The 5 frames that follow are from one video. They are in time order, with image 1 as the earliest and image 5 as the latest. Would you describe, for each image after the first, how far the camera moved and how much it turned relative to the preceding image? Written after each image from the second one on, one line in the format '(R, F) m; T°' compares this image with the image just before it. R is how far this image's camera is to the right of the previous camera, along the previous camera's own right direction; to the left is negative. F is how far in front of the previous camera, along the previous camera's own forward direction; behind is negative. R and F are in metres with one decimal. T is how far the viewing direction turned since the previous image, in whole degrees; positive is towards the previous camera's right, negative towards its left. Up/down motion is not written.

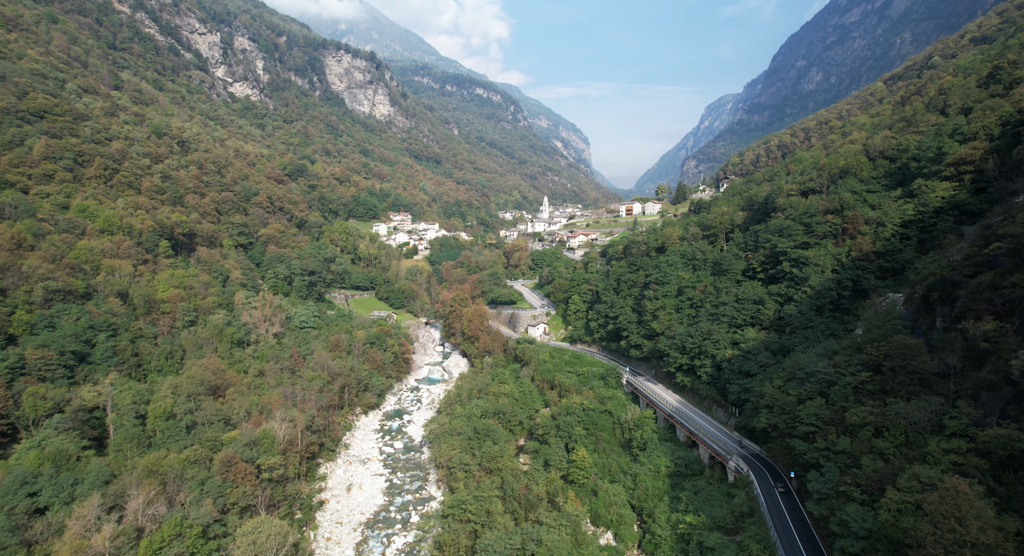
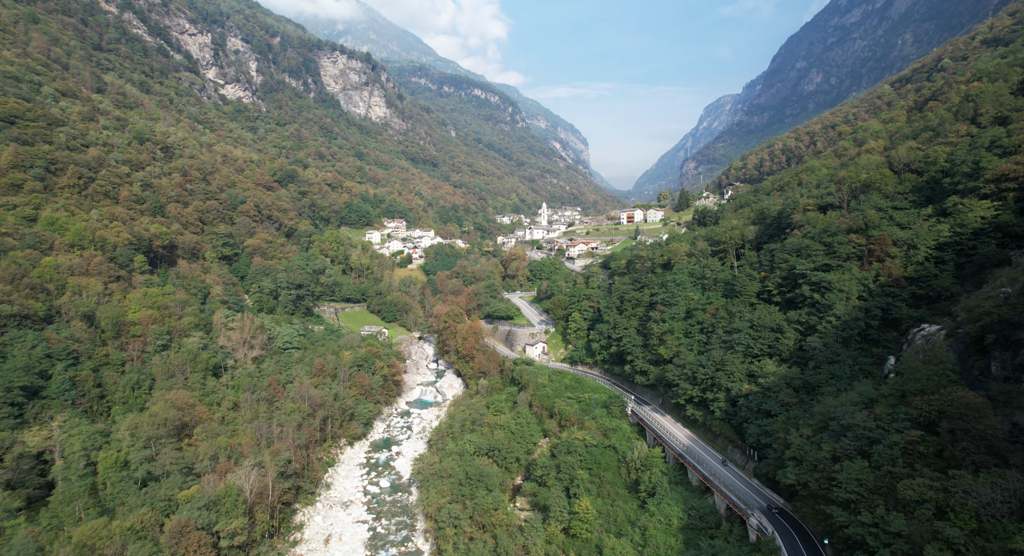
(+0.1, +2.3) m; 0°
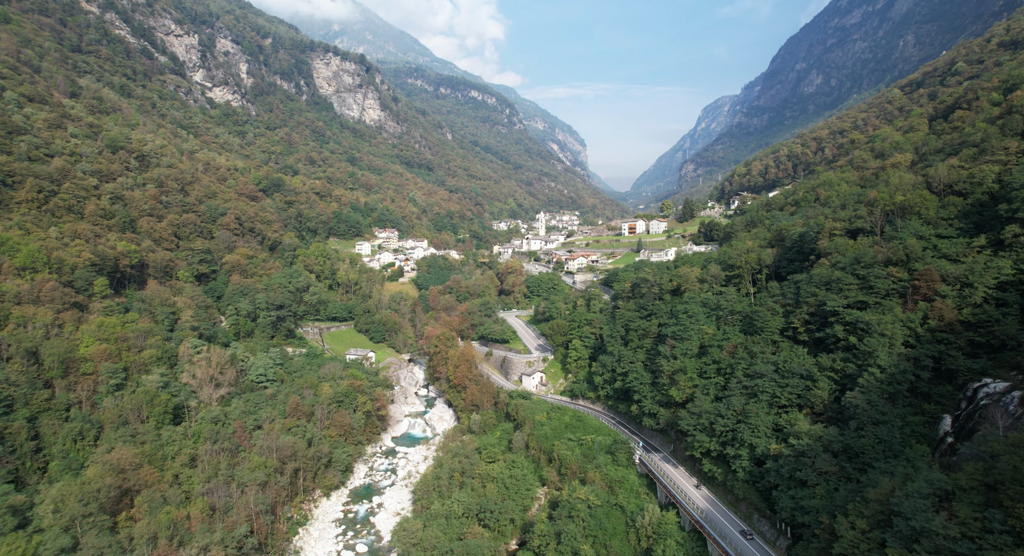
(+0.2, +3.2) m; 0°
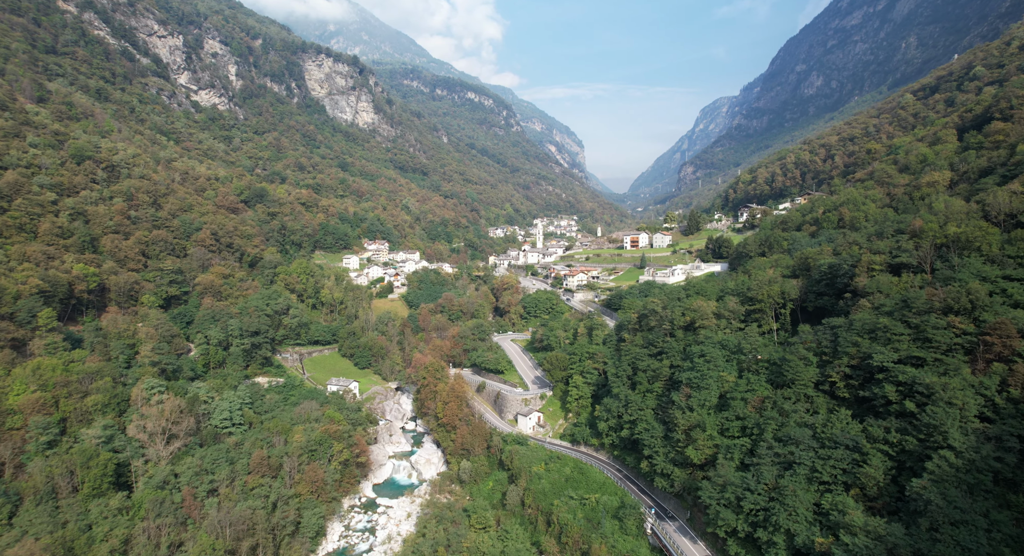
(+0.2, +3.6) m; 0°
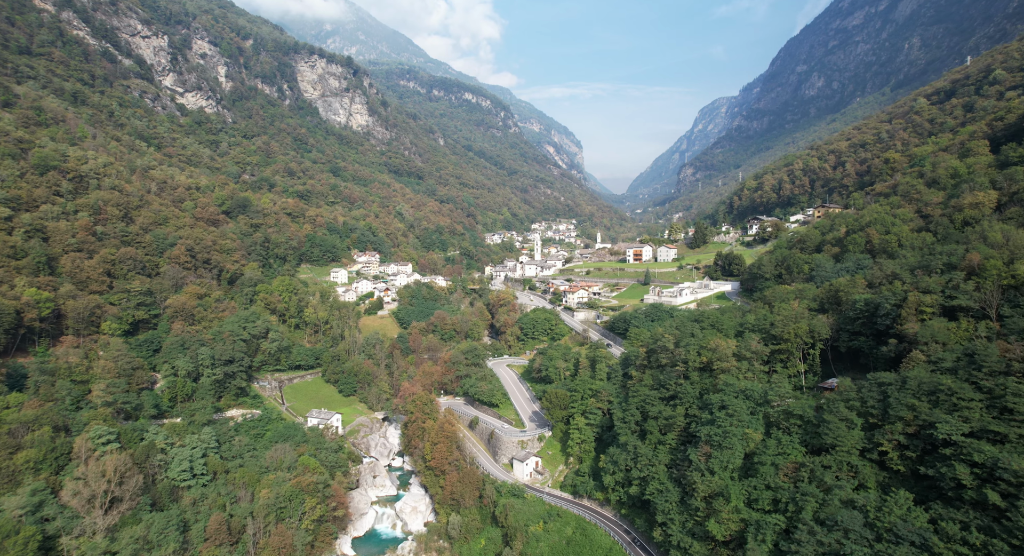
(+0.2, +3.4) m; 0°
